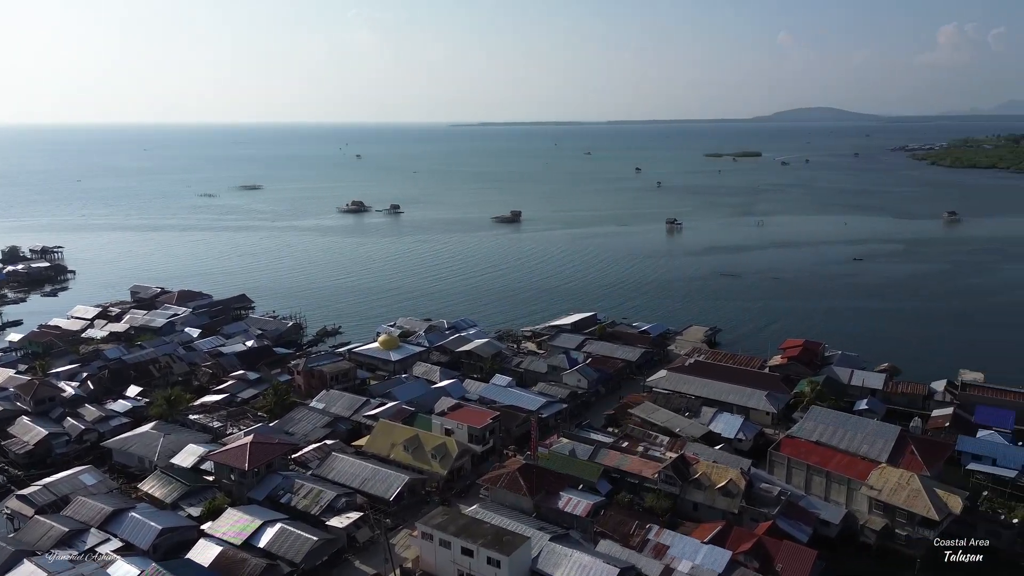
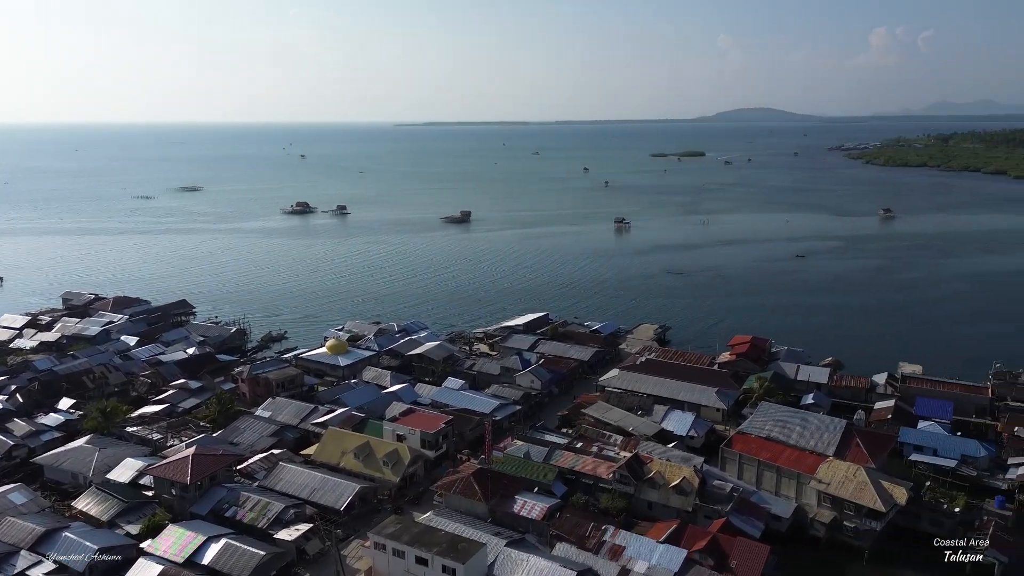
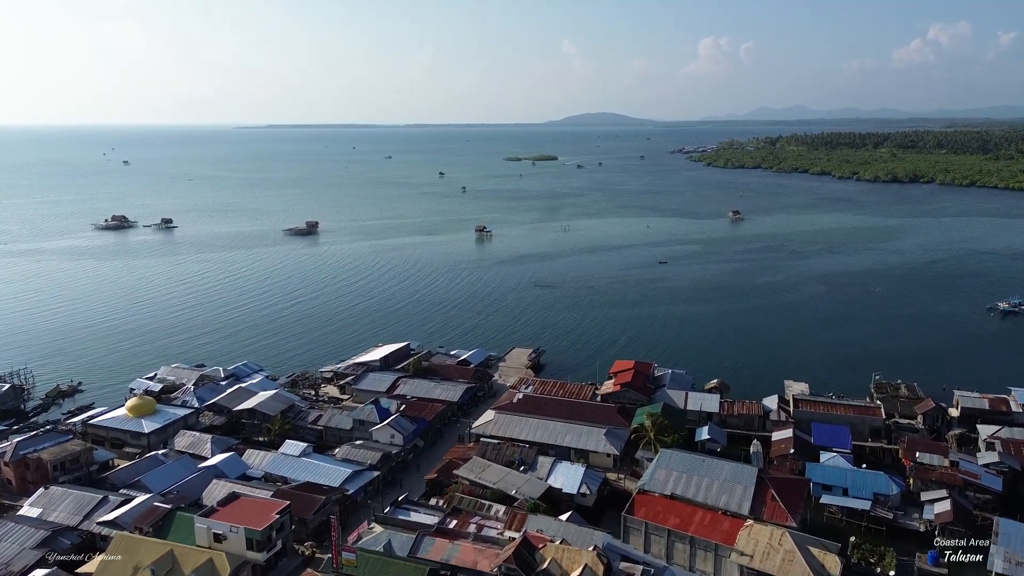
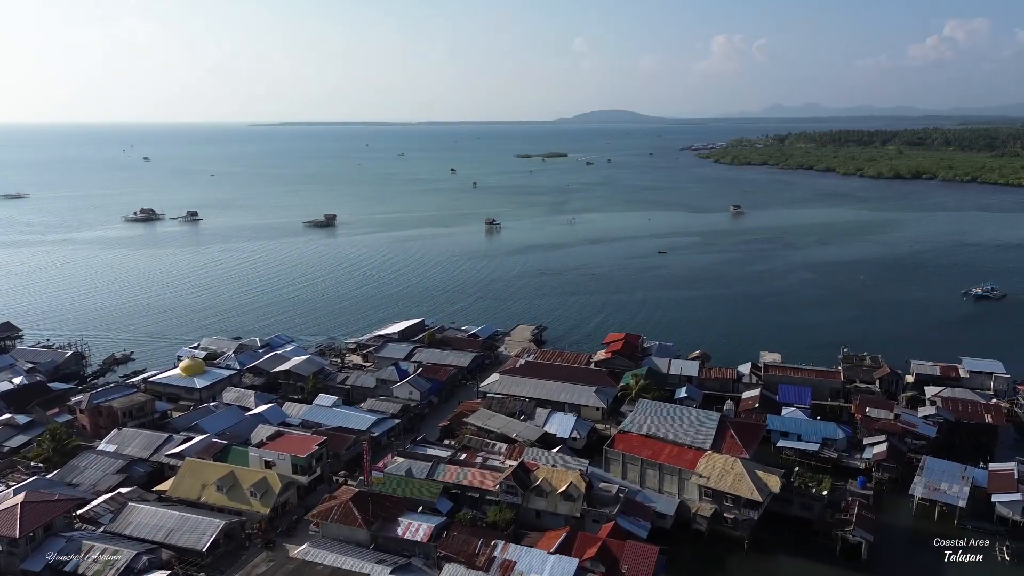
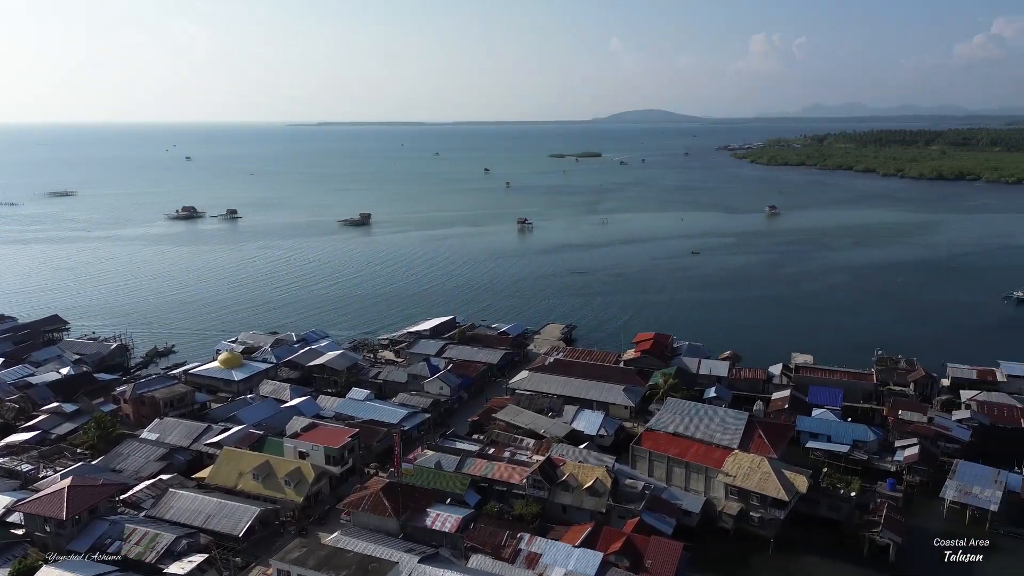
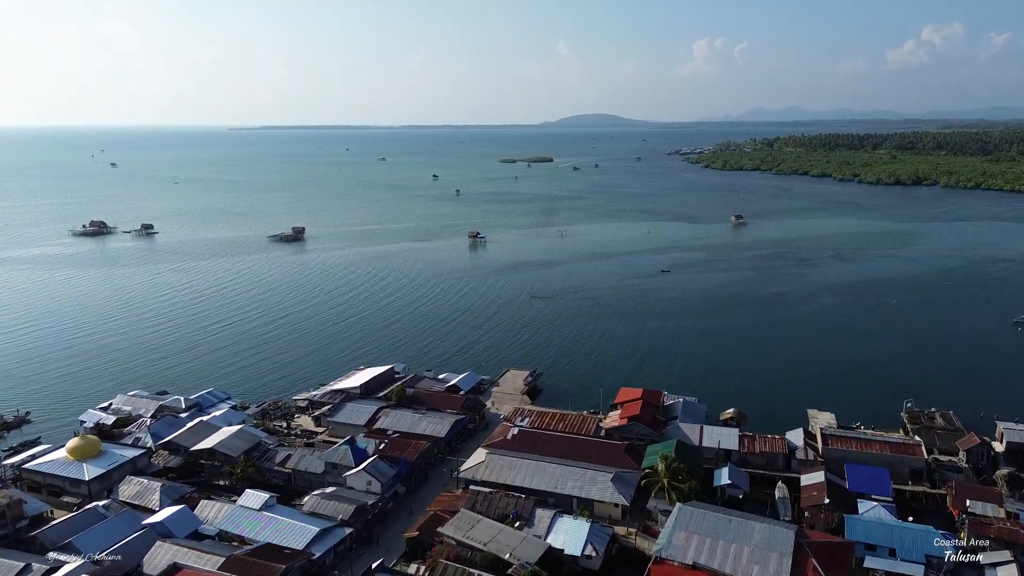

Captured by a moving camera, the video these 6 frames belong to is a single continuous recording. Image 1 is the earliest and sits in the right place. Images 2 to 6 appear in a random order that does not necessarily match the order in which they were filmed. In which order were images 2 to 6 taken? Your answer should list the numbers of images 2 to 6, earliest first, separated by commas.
2, 5, 4, 3, 6
